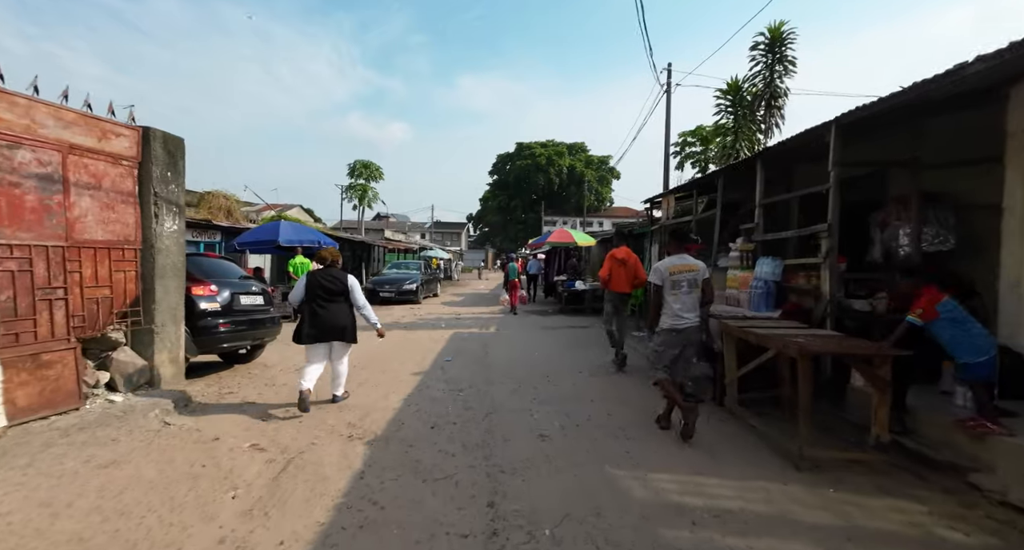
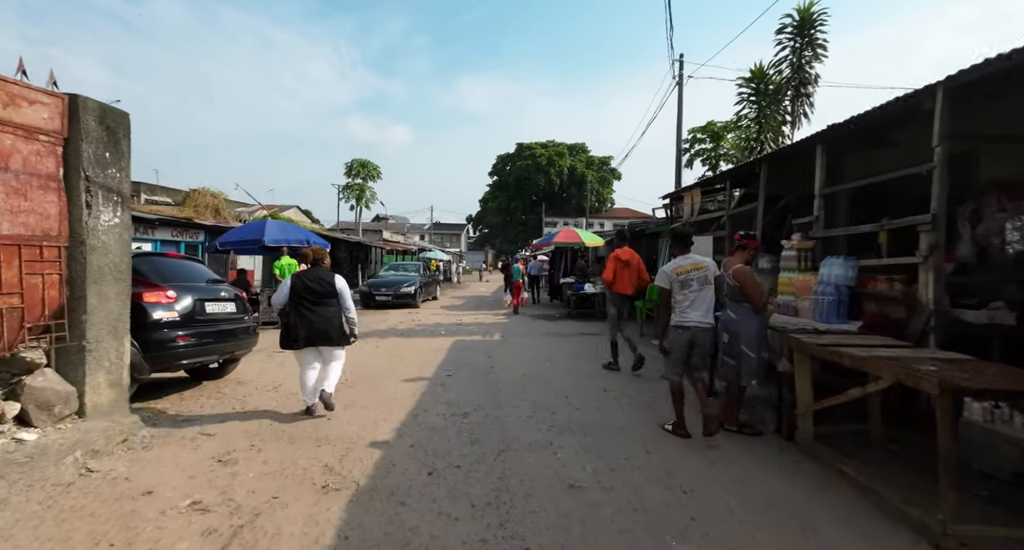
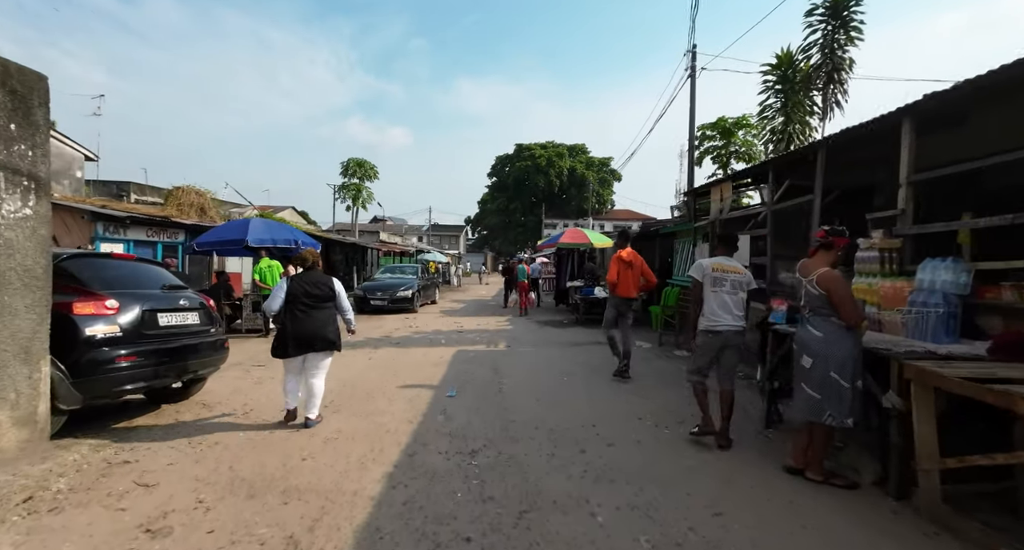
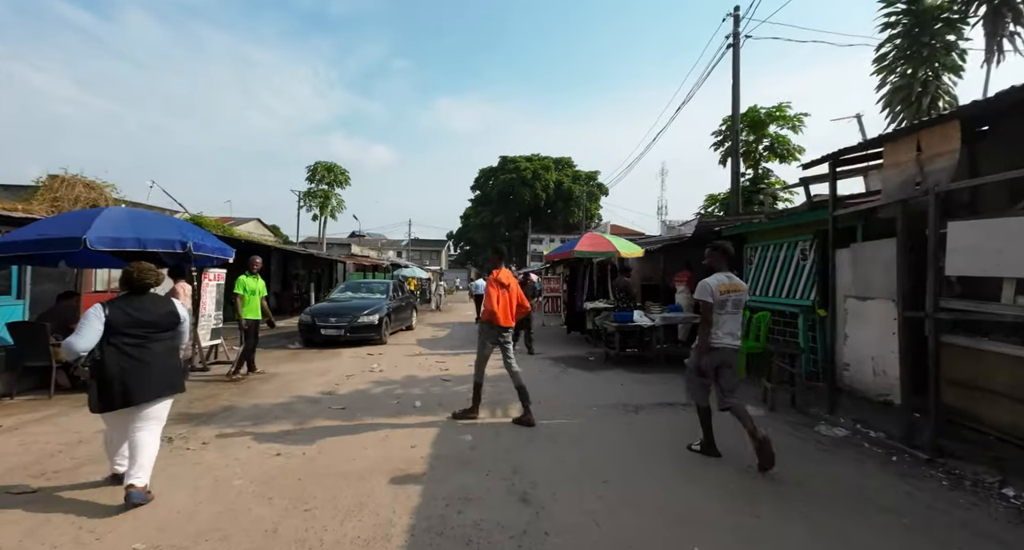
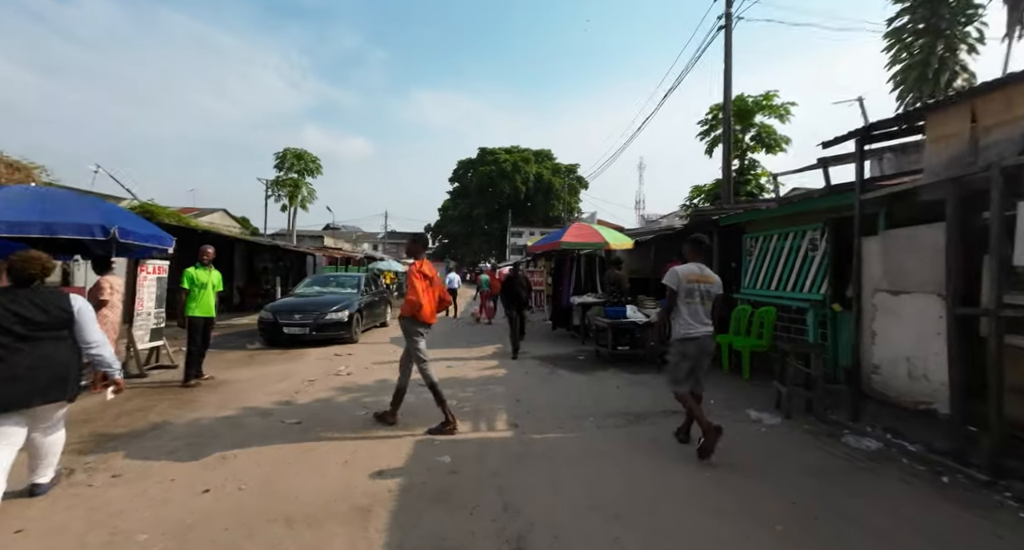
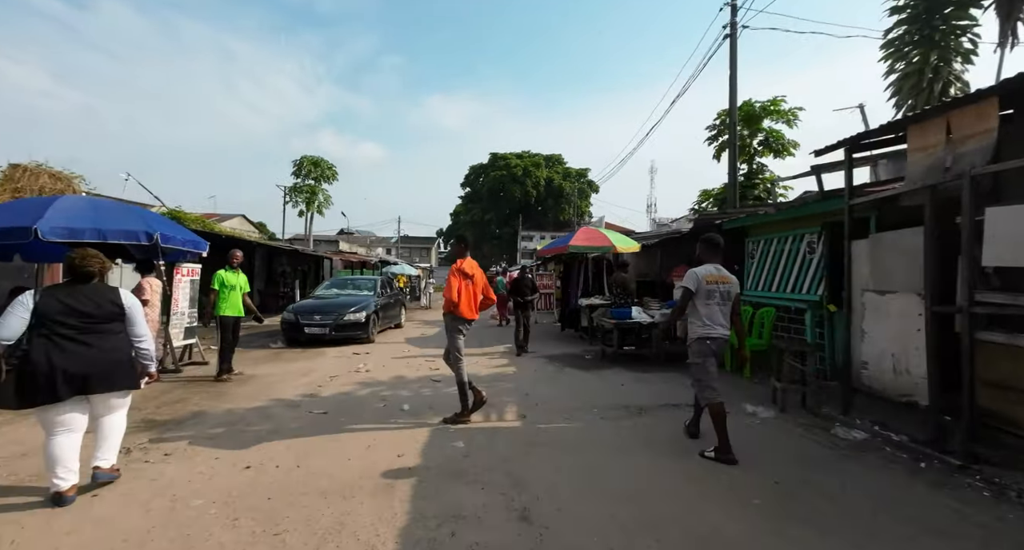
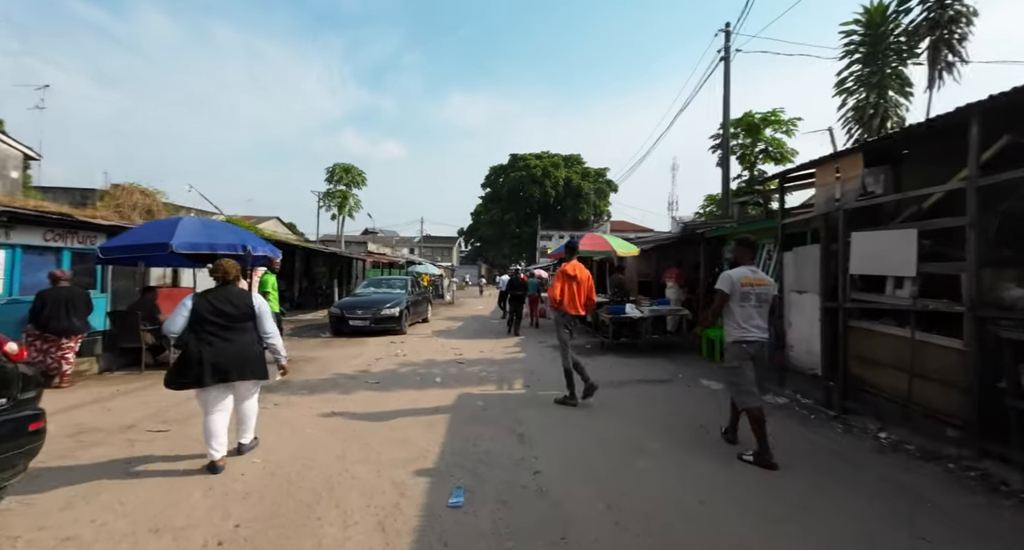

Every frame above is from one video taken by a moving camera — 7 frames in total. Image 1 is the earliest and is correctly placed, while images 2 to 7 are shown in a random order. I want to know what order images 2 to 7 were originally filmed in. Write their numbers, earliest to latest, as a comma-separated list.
2, 3, 7, 4, 6, 5
